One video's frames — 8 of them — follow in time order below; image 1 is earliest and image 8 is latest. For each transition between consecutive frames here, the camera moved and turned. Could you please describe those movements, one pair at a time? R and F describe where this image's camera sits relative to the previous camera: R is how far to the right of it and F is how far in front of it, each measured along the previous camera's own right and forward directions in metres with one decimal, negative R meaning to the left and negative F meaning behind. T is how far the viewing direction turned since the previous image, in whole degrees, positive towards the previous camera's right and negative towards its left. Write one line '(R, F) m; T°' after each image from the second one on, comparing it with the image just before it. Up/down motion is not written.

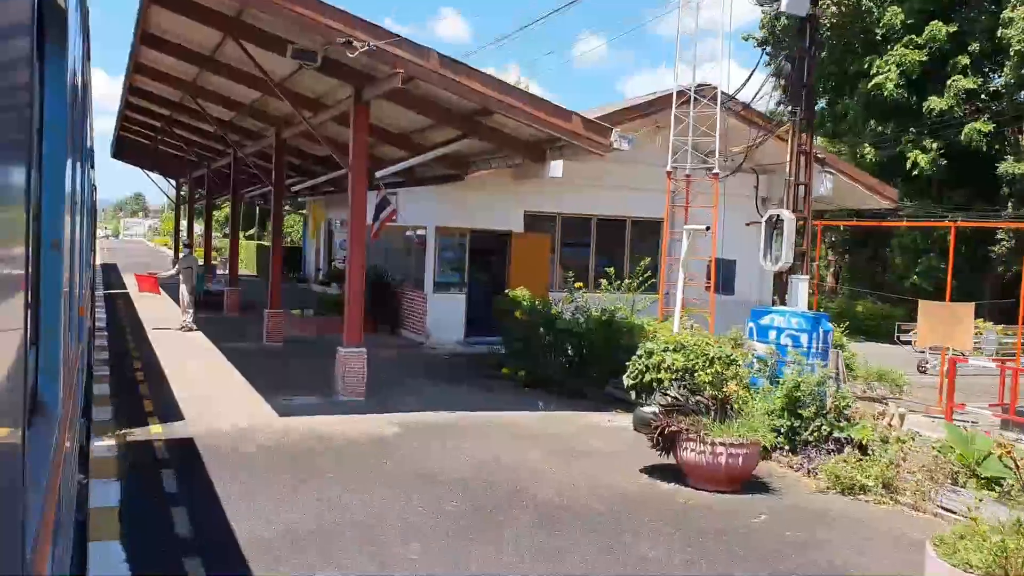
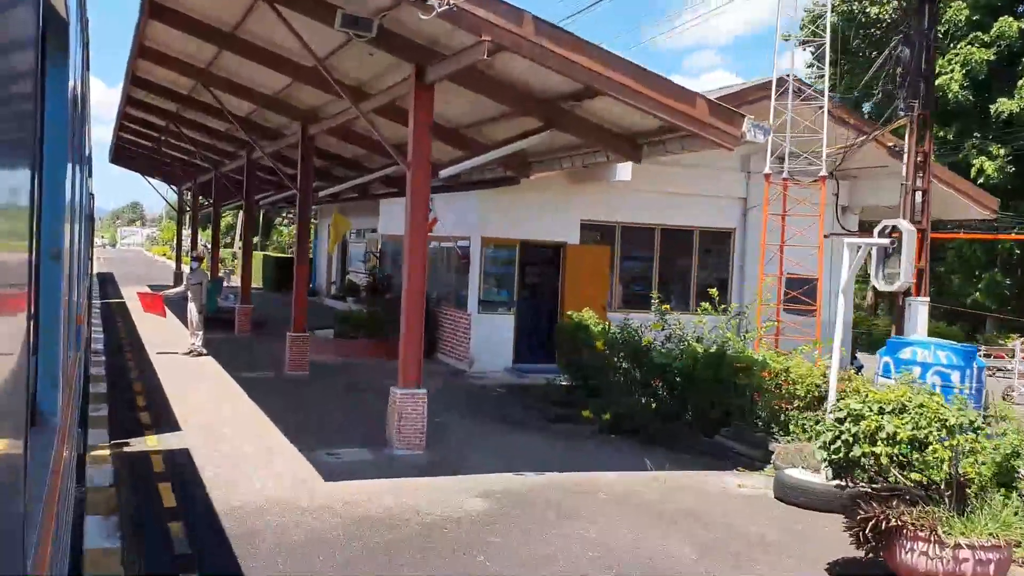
(-1.0, +2.3) m; 0°
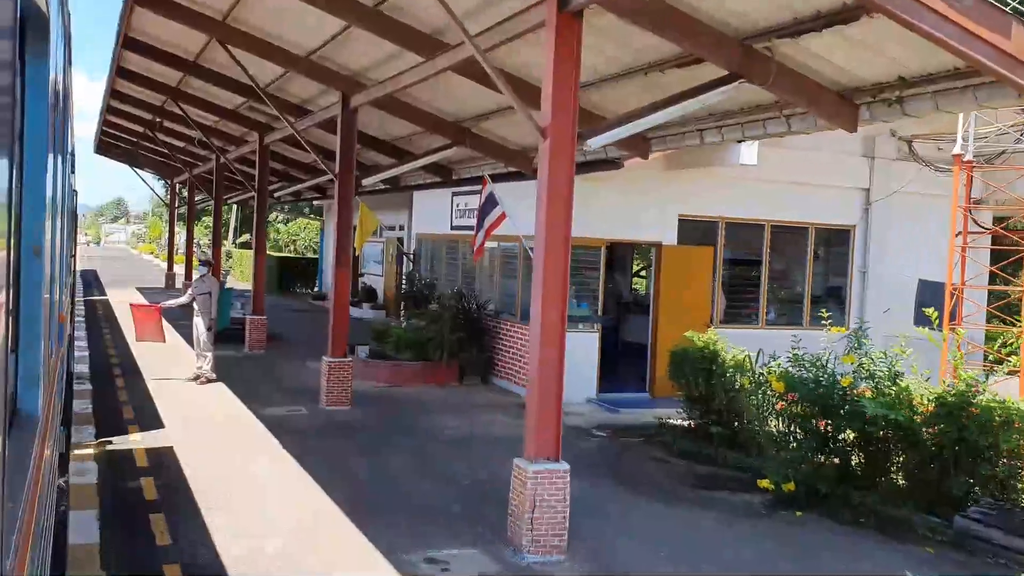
(-1.3, +3.1) m; +1°
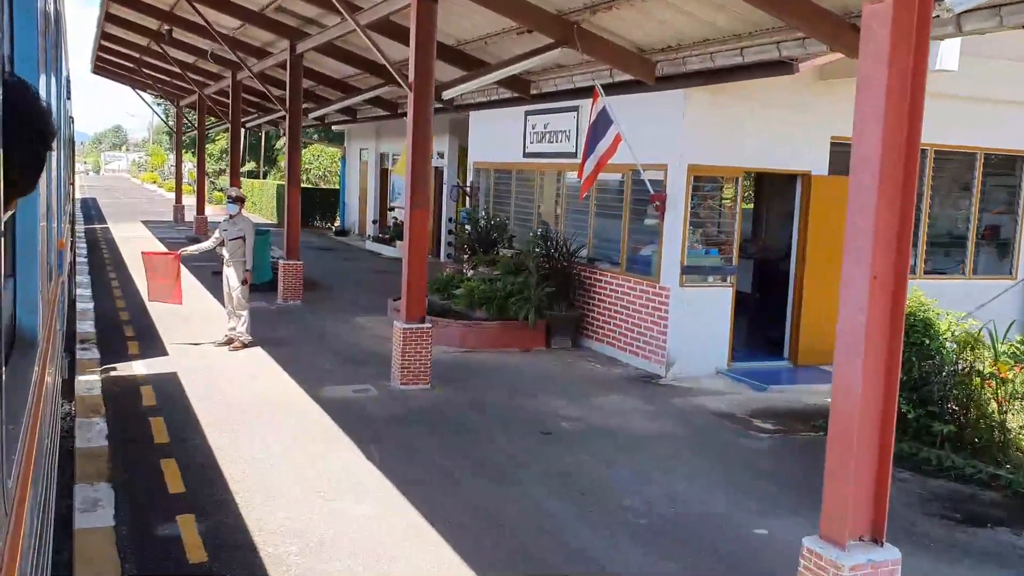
(-1.2, +2.6) m; 0°
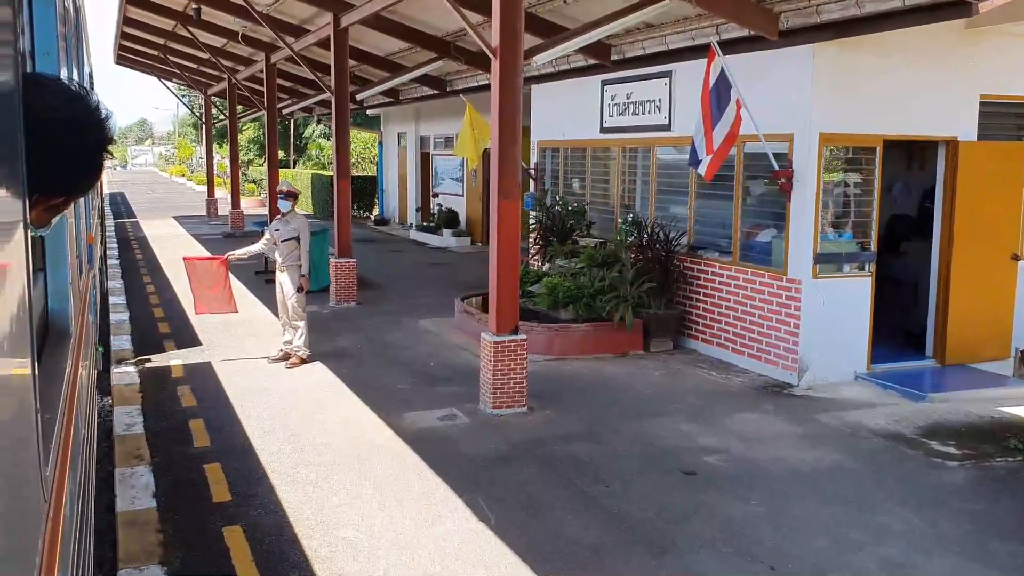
(-0.6, +1.4) m; -2°
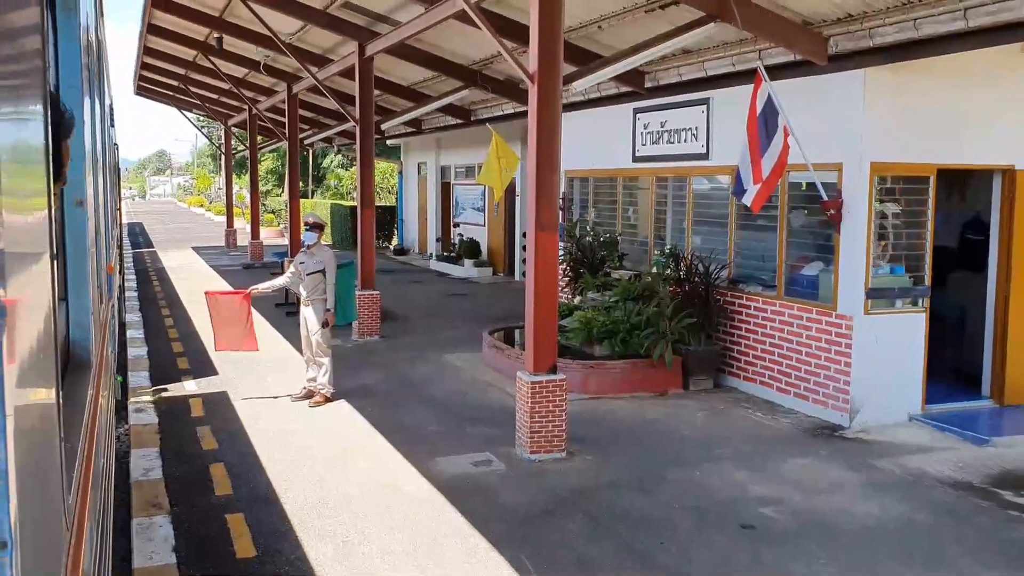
(-0.2, +0.4) m; -1°
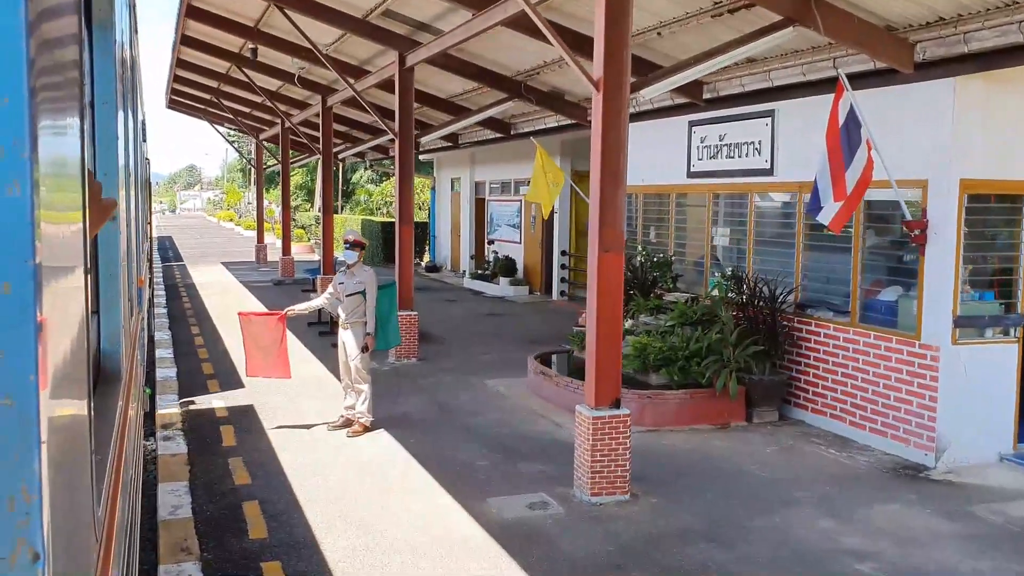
(-0.2, +0.6) m; -2°
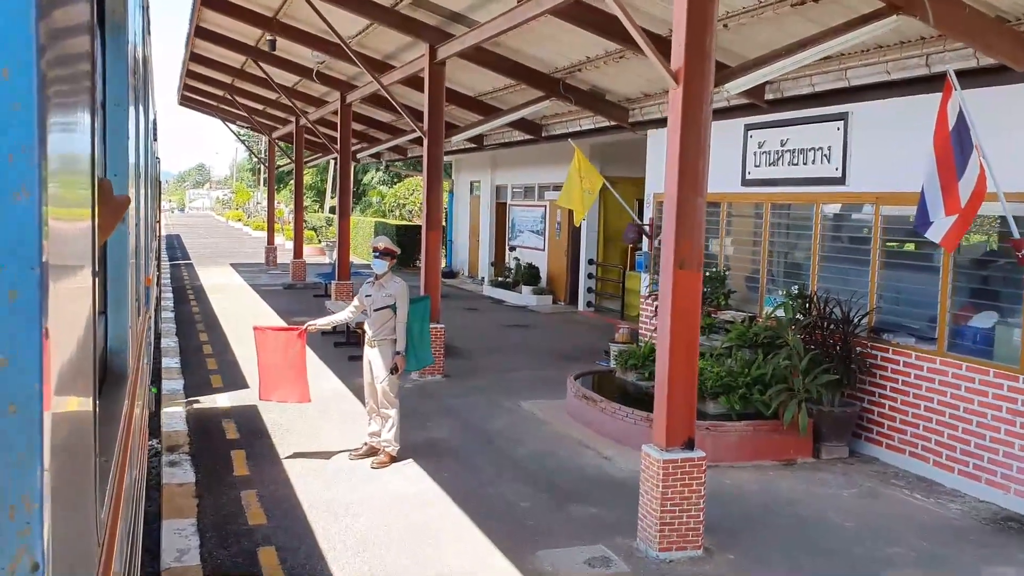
(-0.3, +0.9) m; 0°
